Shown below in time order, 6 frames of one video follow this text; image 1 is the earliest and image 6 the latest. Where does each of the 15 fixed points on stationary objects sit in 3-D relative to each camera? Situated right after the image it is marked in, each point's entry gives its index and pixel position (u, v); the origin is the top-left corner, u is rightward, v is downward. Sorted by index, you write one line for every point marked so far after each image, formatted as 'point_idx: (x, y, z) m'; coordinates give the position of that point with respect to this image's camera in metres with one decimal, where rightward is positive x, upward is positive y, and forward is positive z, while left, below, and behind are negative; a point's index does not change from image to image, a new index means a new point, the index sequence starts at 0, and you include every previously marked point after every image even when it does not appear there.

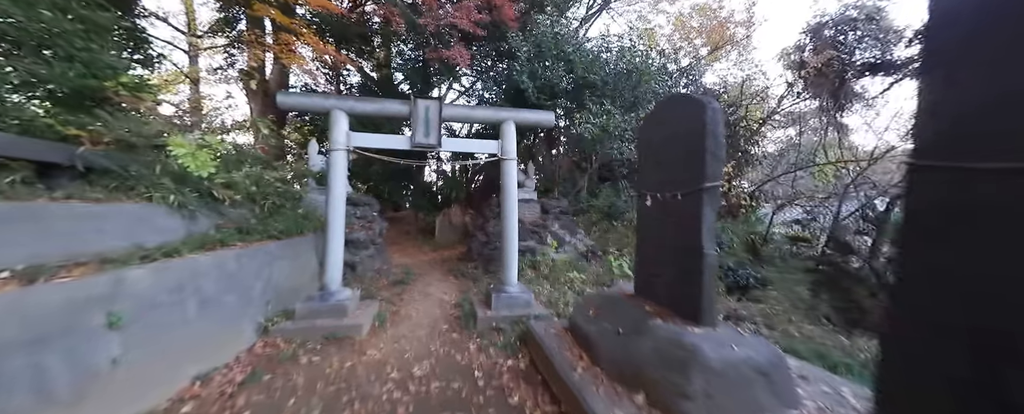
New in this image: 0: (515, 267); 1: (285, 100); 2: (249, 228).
0: (+0.1, -1.0, +5.2) m
1: (-3.3, +1.6, +4.5) m
2: (-4.0, -0.3, +4.8) m
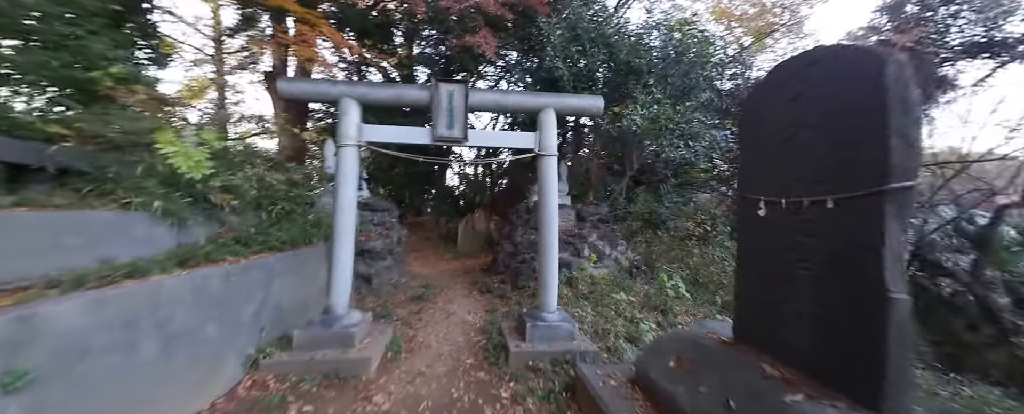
0: (+0.6, -1.2, +4.3) m
1: (-2.8, +1.5, +3.9) m
2: (-3.5, -0.4, +4.1) m
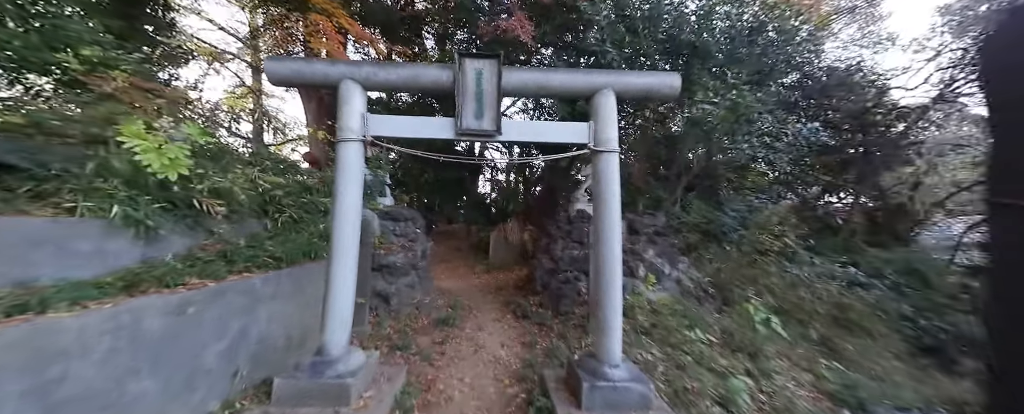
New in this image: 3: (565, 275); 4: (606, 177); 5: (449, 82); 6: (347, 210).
0: (+1.1, -1.3, +3.2) m
1: (-2.3, +1.4, +3.1) m
2: (-3.0, -0.5, +3.4) m
3: (+1.0, -1.3, +6.1) m
4: (+1.0, +0.3, +3.3) m
5: (-0.7, +1.3, +3.3) m
6: (-1.7, 0.0, +3.1) m
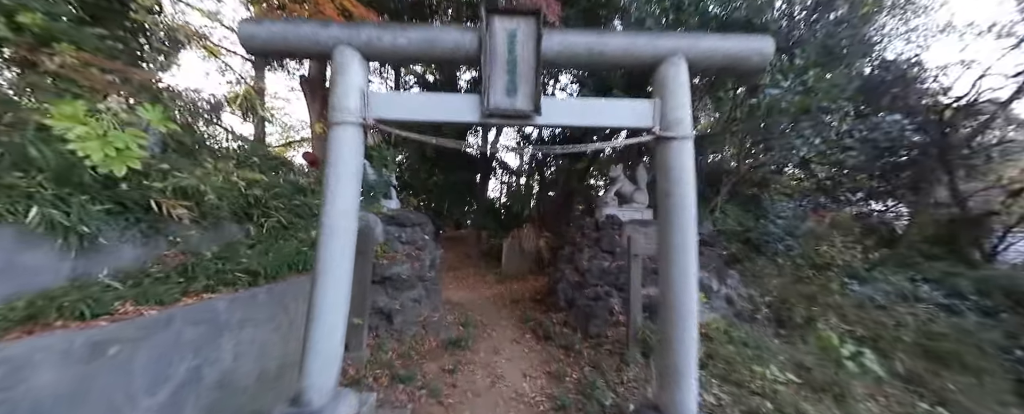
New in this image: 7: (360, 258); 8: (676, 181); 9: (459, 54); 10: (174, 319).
0: (+1.4, -1.3, +2.3) m
1: (-2.0, +1.4, +2.4) m
2: (-2.7, -0.5, +2.7) m
3: (+1.4, -1.4, +5.3) m
4: (+1.3, +0.3, +2.5) m
5: (-0.4, +1.3, +2.6) m
6: (-1.4, 0.0, +2.4) m
7: (-2.1, -0.7, +4.3) m
8: (+1.3, +0.2, +2.5) m
9: (-0.5, +1.3, +2.6) m
10: (-2.3, -0.8, +2.1) m
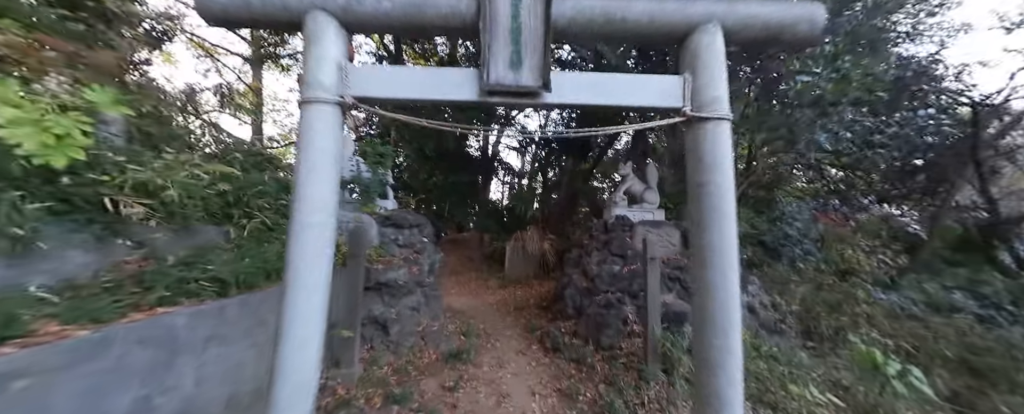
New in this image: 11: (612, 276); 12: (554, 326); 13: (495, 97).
0: (+1.5, -1.3, +1.9) m
1: (-2.0, +1.4, +2.1) m
2: (-2.6, -0.5, +2.3) m
3: (+1.5, -1.4, +4.9) m
4: (+1.4, +0.3, +2.1) m
5: (-0.3, +1.3, +2.2) m
6: (-1.3, 0.0, +2.0) m
7: (-2.0, -0.7, +3.9) m
8: (+1.4, +0.2, +2.1) m
9: (-0.4, +1.3, +2.2) m
10: (-2.2, -0.8, +1.8) m
11: (+1.6, -1.1, +5.1) m
12: (+0.8, -2.1, +5.5) m
13: (-0.1, +0.7, +2.1) m
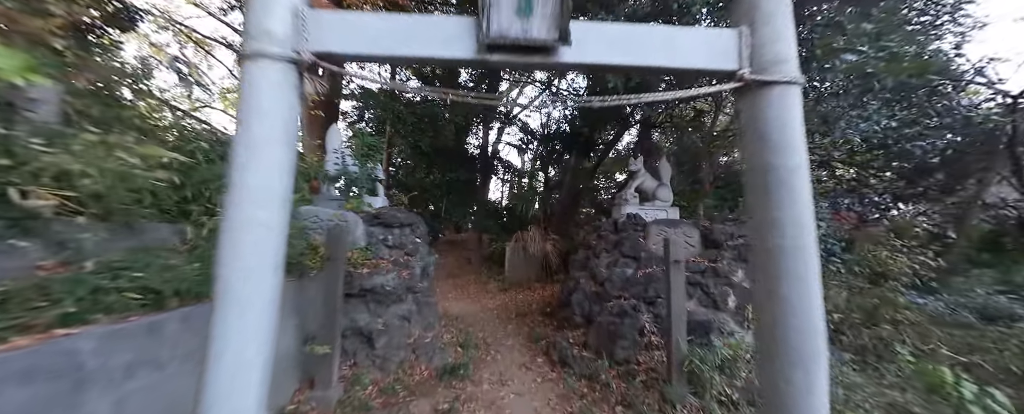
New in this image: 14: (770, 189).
0: (+1.5, -1.2, +1.4) m
1: (-1.9, +1.4, +1.6) m
2: (-2.6, -0.5, +1.8) m
3: (+1.5, -1.4, +4.4) m
4: (+1.4, +0.4, +1.6) m
5: (-0.2, +1.4, +1.7) m
6: (-1.2, 0.0, +1.5) m
7: (-2.0, -0.6, +3.4) m
8: (+1.4, +0.3, +1.6) m
9: (-0.3, +1.3, +1.7) m
10: (-2.2, -0.7, +1.2) m
11: (+1.7, -1.1, +4.6) m
12: (+0.8, -2.1, +5.0) m
13: (-0.1, +0.8, +1.6) m
14: (+1.4, +0.1, +1.6) m
